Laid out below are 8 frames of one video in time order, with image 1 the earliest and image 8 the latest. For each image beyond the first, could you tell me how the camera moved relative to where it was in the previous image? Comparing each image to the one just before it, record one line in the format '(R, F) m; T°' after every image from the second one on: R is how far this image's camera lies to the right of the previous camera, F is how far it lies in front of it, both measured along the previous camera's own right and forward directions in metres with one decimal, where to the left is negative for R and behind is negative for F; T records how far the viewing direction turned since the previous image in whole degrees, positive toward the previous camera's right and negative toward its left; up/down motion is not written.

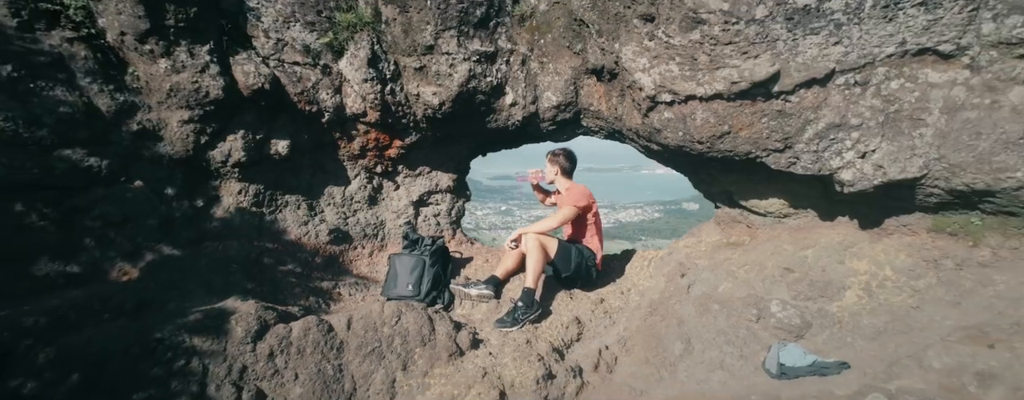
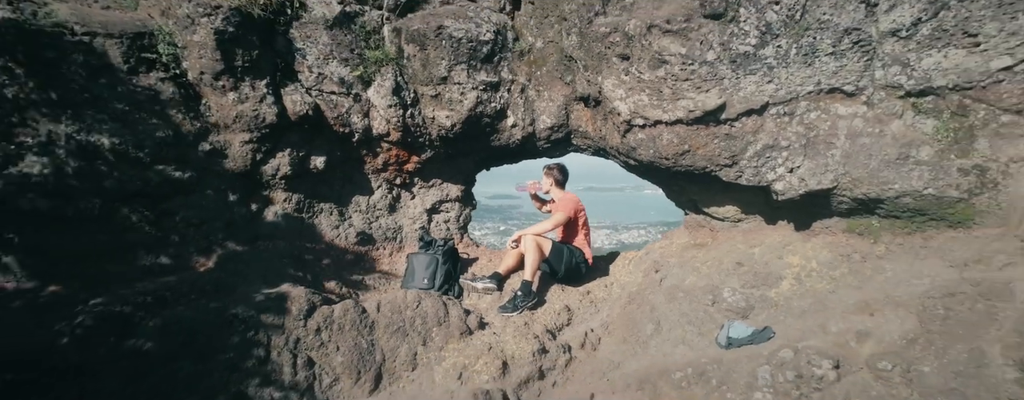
(0.0, -0.9) m; 0°
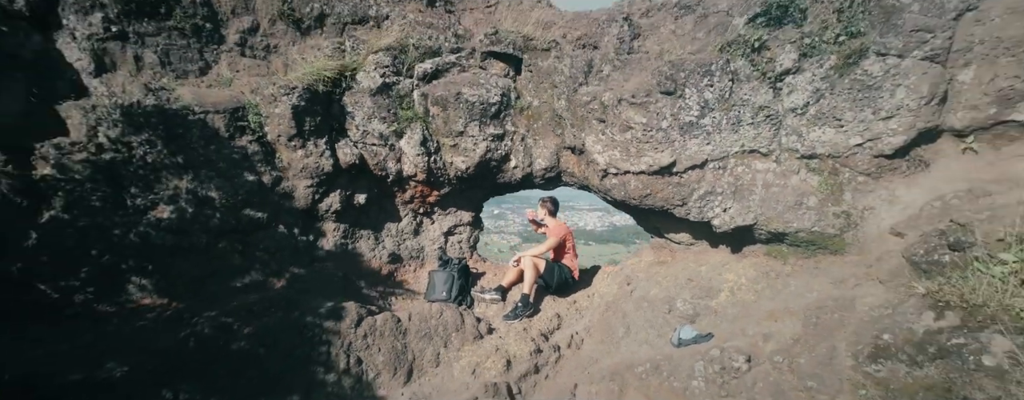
(0.0, -1.5) m; 0°
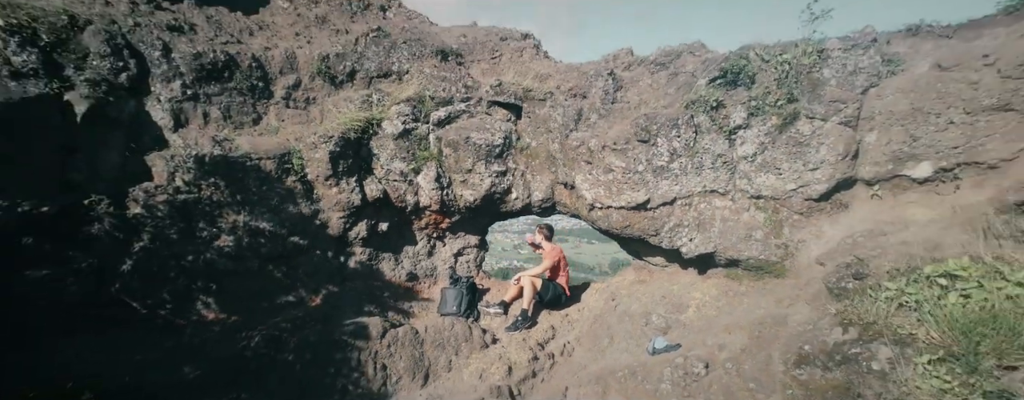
(+0.1, -1.2) m; -1°
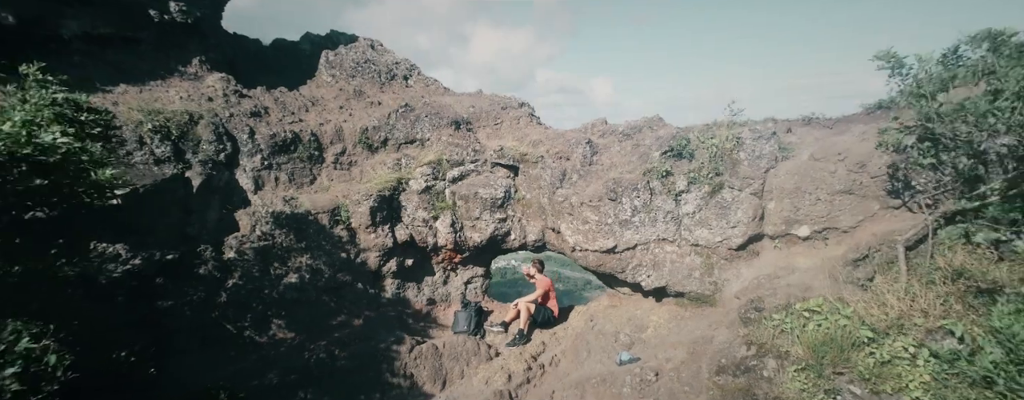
(+0.1, -2.1) m; 0°
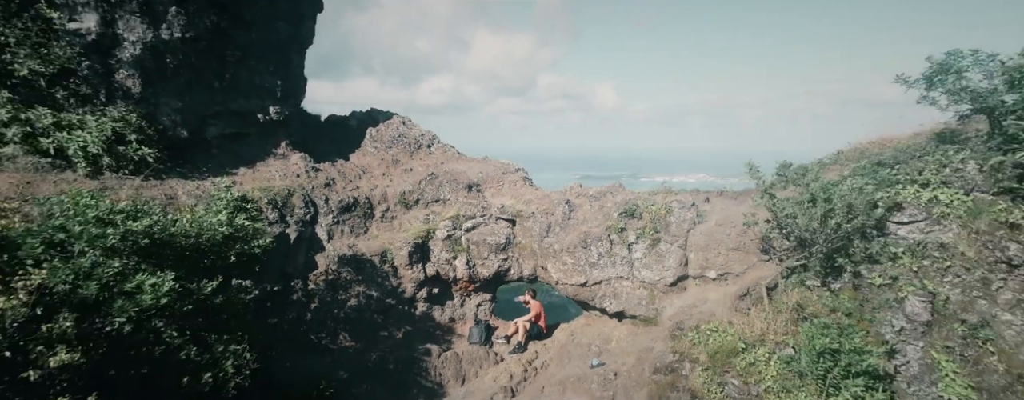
(+0.1, -3.5) m; 0°
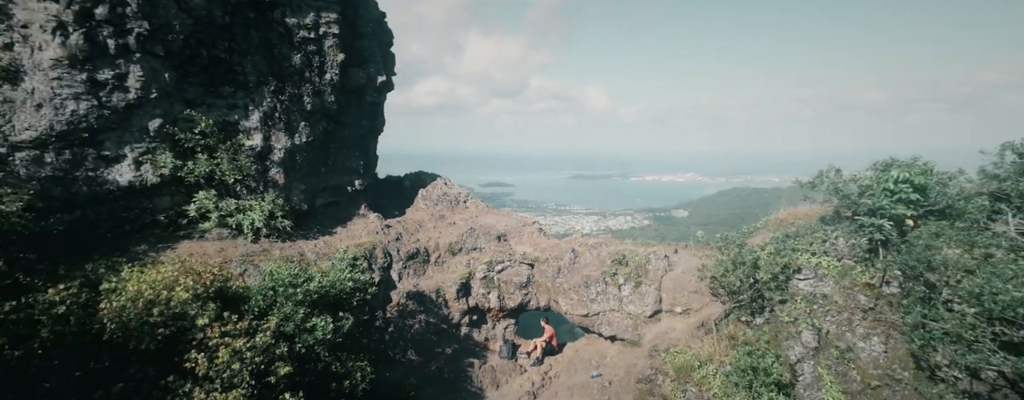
(-0.3, -4.5) m; -1°
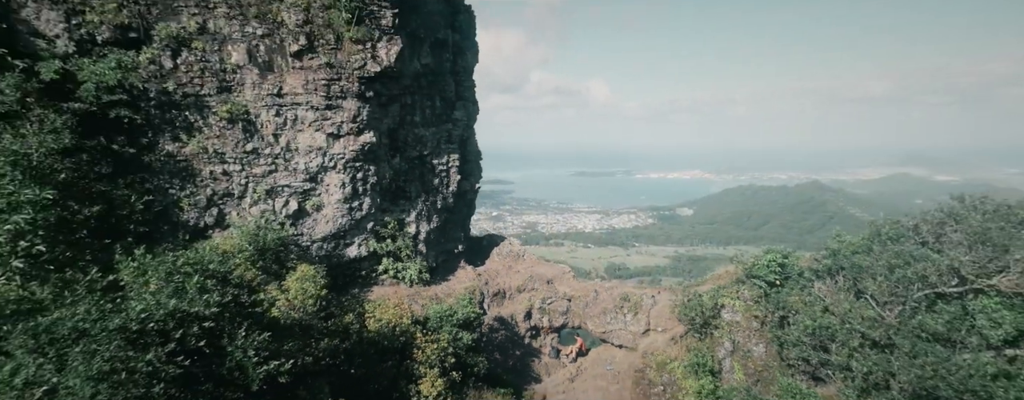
(-1.3, -10.1) m; -3°
